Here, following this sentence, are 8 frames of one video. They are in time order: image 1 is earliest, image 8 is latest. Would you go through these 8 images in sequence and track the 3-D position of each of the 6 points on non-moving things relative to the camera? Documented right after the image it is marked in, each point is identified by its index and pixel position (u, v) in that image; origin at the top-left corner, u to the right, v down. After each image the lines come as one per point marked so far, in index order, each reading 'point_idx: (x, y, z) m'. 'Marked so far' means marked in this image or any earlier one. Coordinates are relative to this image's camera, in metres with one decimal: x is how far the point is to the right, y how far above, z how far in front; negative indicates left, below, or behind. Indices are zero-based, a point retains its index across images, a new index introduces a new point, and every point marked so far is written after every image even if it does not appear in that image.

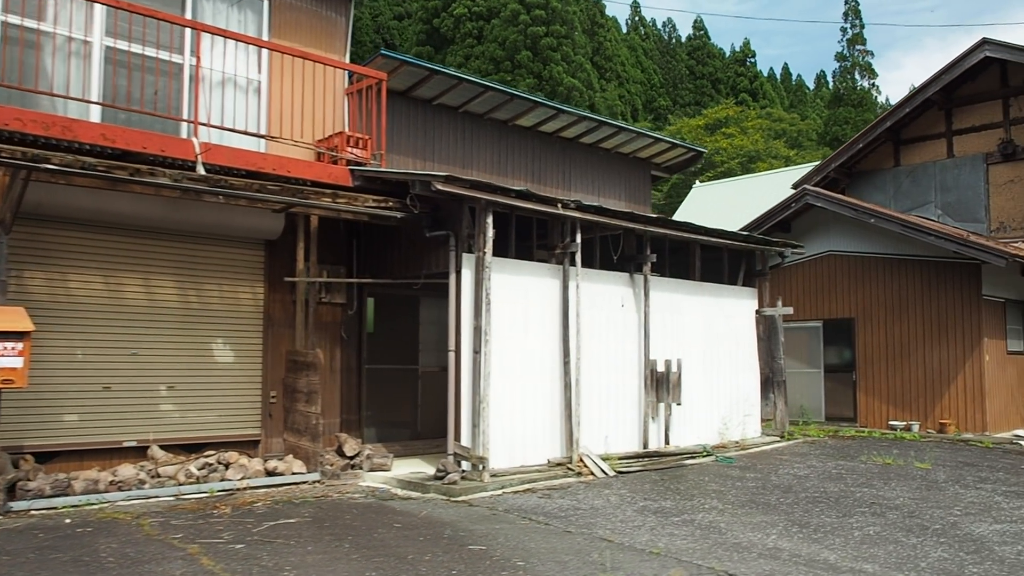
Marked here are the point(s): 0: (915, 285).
0: (+5.9, 0.0, +13.4) m
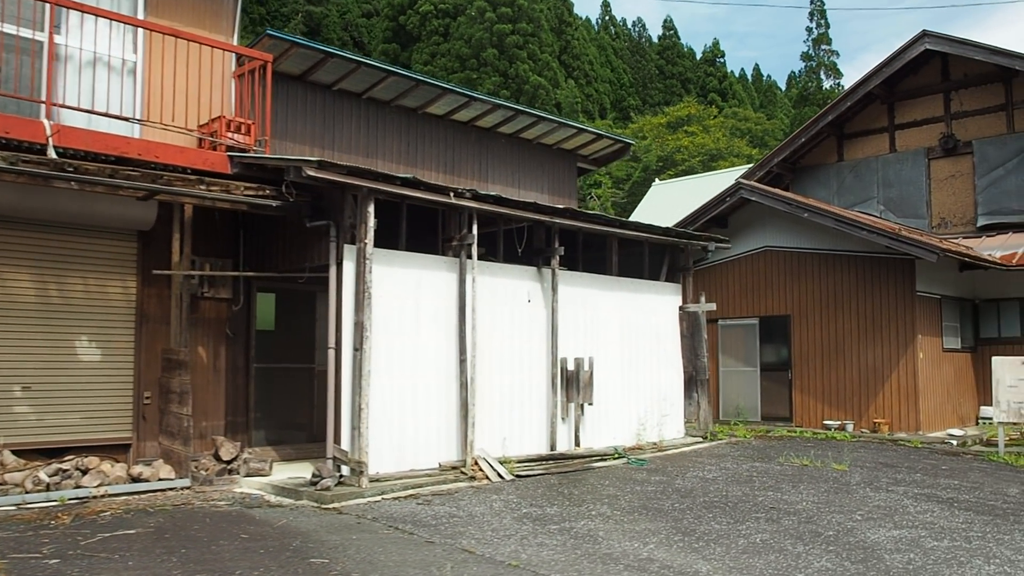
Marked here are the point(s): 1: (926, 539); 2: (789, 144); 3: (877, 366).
0: (+4.8, +0.1, +13.0) m
1: (+2.9, -1.8, +6.4) m
2: (+5.0, +2.6, +16.4) m
3: (+5.1, -1.1, +12.7) m
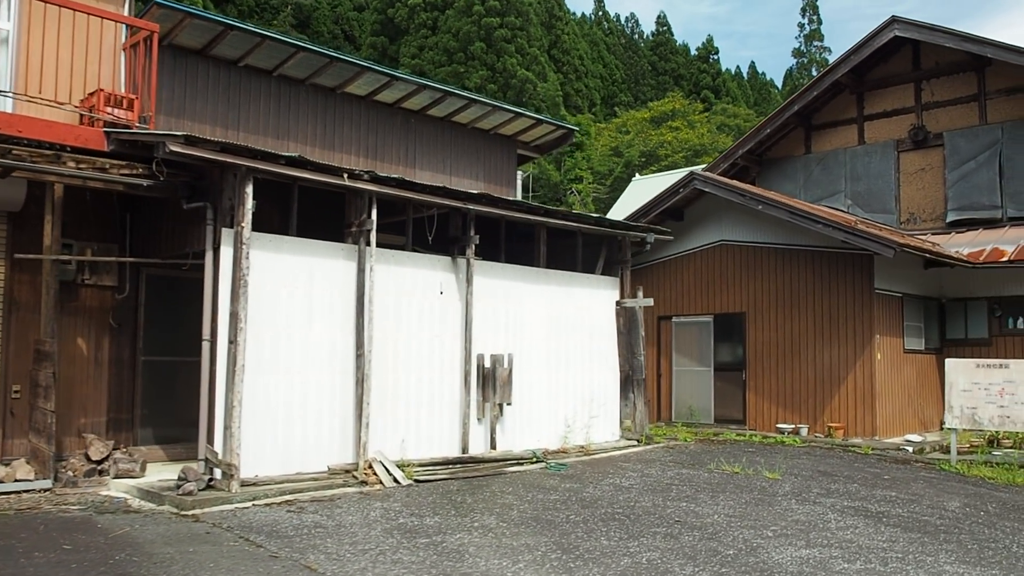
0: (+4.0, +0.1, +12.4) m
1: (+2.1, -1.7, +5.8) m
2: (+4.2, +2.7, +15.8) m
3: (+4.2, -1.0, +12.0) m
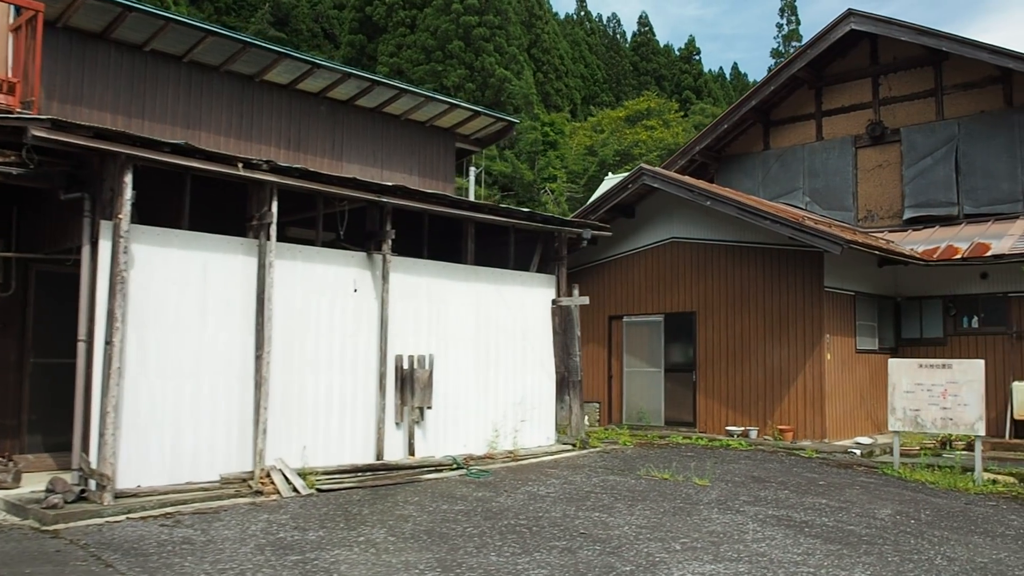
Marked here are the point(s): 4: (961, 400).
0: (+3.2, +0.2, +12.0) m
1: (+1.4, -1.7, +5.4) m
2: (+3.4, +2.7, +15.4) m
3: (+3.5, -1.0, +11.7) m
4: (+4.3, -1.1, +8.7) m
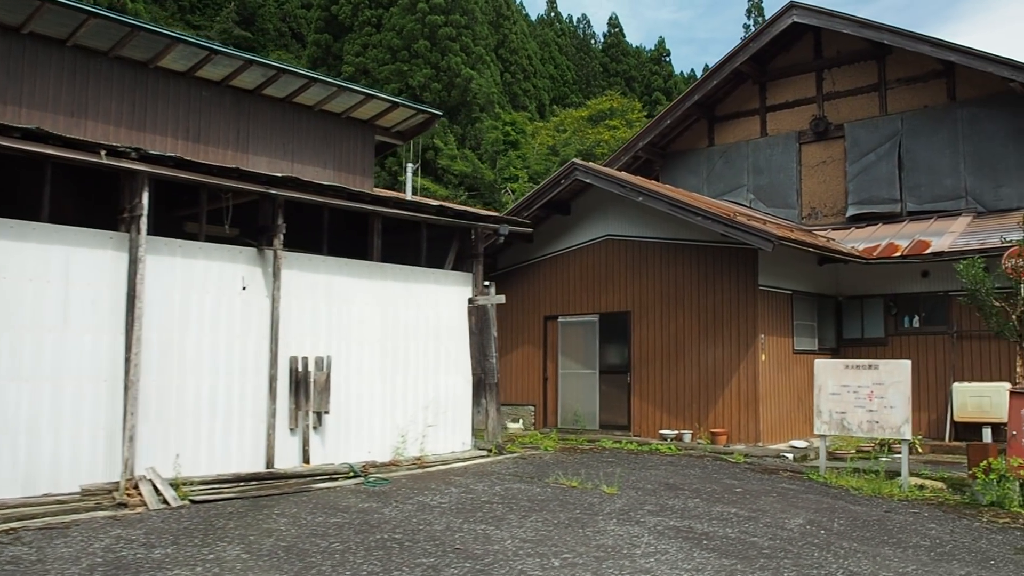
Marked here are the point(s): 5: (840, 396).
0: (+2.3, +0.2, +11.6) m
1: (+0.6, -1.7, +5.0) m
2: (+2.4, +2.7, +15.0) m
3: (+2.5, -1.0, +11.3) m
4: (+3.5, -1.1, +8.4) m
5: (+3.1, -1.0, +8.7) m
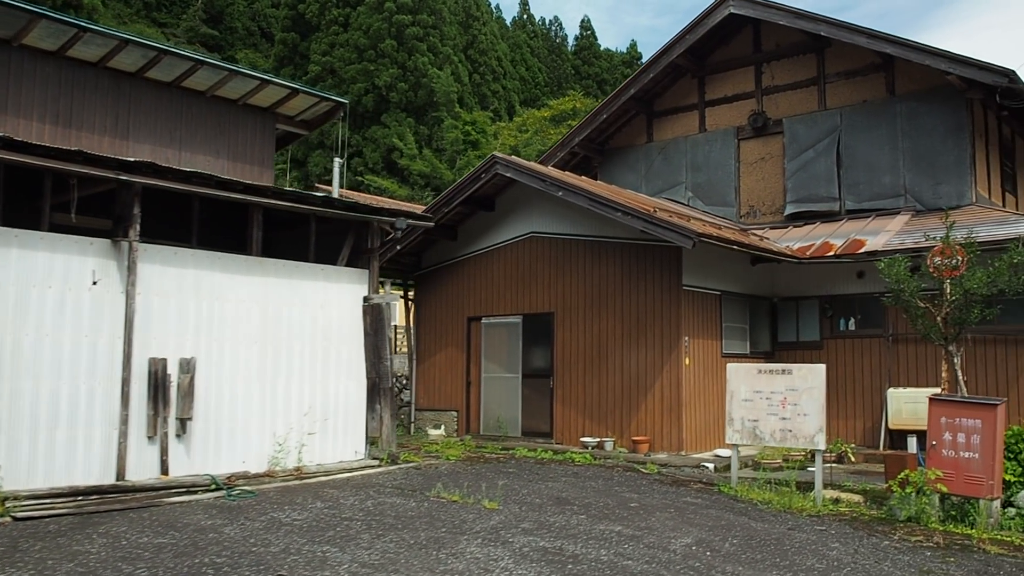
0: (+1.2, +0.2, +11.1) m
1: (-0.3, -1.6, +4.4) m
2: (+1.3, +2.7, +14.5) m
3: (+1.5, -1.0, +10.7) m
4: (+2.5, -1.0, +7.8) m
5: (+2.1, -1.0, +8.1) m
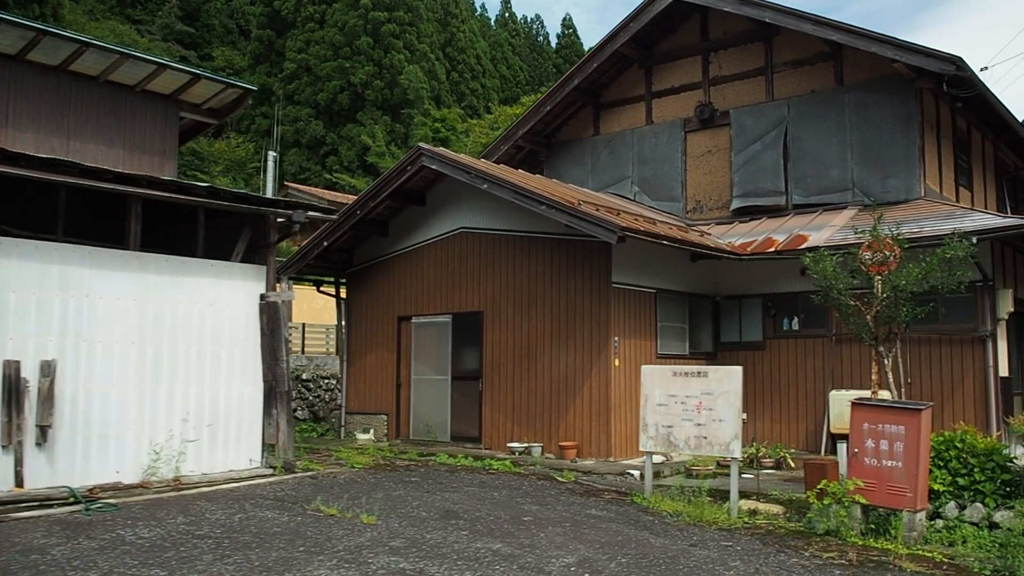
0: (+0.4, +0.2, +10.5) m
1: (-1.1, -1.6, +3.8) m
2: (+0.4, +2.7, +13.9) m
3: (+0.6, -1.0, +10.2) m
4: (+1.6, -1.0, +7.3) m
5: (+1.3, -1.0, +7.6) m
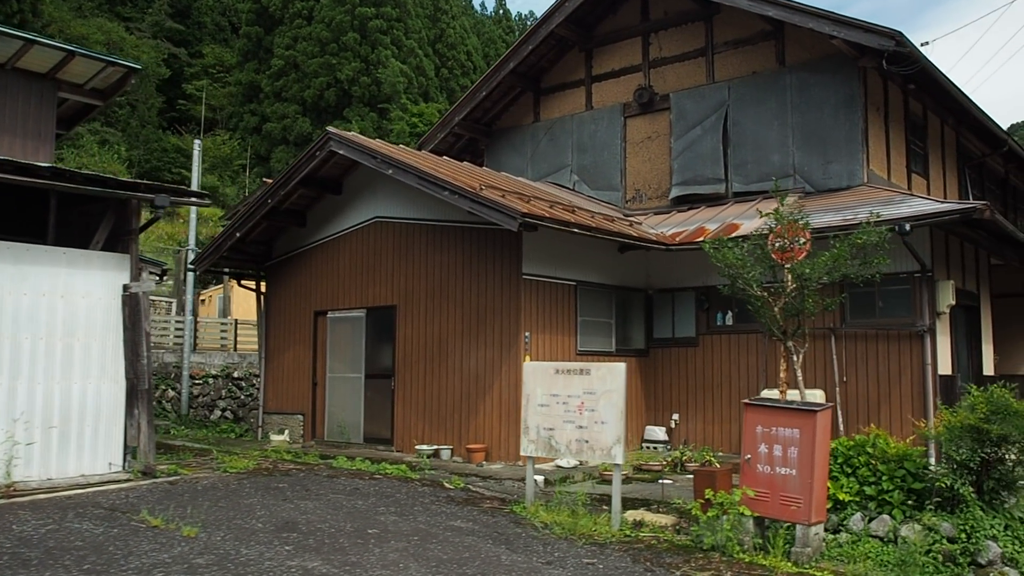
0: (-0.6, +0.3, +9.9) m
1: (-2.2, -1.5, +3.2) m
2: (-0.6, +2.8, +13.3) m
3: (-0.4, -0.9, +9.5) m
4: (+0.6, -0.9, +6.6) m
5: (+0.3, -0.9, +6.9) m
